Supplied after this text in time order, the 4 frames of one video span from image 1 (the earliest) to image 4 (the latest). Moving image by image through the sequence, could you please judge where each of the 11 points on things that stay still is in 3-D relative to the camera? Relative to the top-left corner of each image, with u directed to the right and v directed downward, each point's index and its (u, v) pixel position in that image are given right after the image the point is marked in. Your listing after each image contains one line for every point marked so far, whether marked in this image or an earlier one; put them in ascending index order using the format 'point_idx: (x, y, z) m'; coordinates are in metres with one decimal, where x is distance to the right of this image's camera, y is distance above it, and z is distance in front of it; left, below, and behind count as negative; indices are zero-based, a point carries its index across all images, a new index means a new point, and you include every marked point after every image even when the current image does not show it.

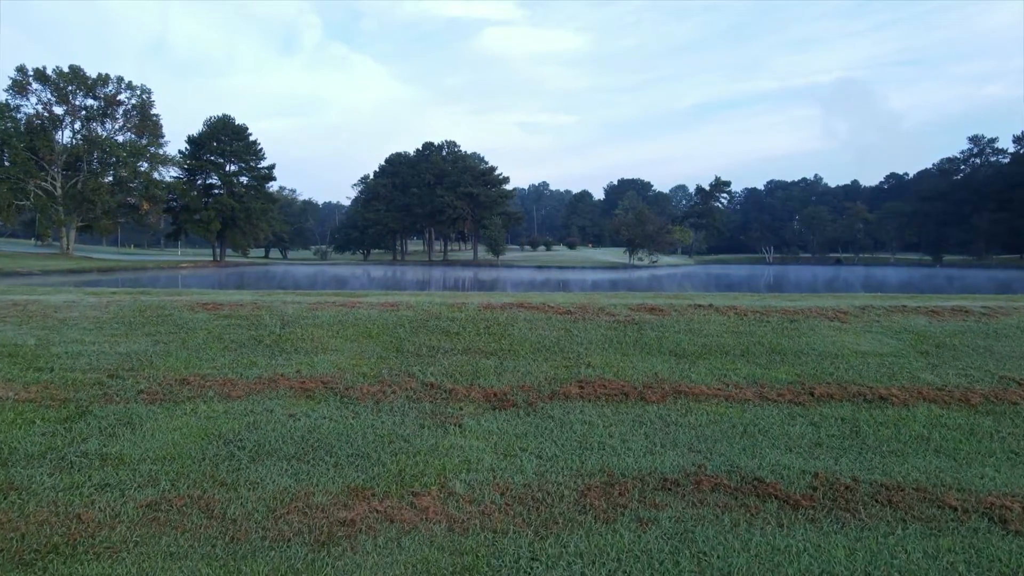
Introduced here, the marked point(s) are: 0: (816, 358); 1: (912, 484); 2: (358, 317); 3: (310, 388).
0: (+3.6, -0.8, +7.5) m
1: (+3.1, -1.5, +4.9) m
2: (-1.9, -0.4, +8.0) m
3: (-1.9, -1.0, +6.1) m
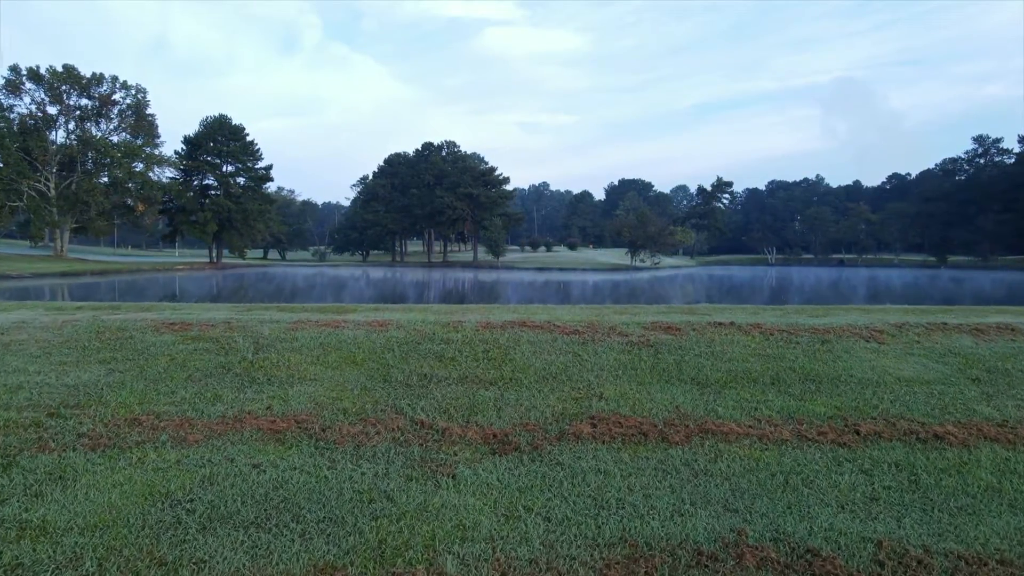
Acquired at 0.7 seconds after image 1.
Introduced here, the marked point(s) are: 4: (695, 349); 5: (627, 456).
0: (+3.6, -1.0, +6.7) m
1: (+3.1, -1.7, +4.1) m
2: (-1.9, -0.6, +7.2) m
3: (-1.9, -1.2, +5.3) m
4: (+2.1, -0.7, +7.4) m
5: (+0.9, -1.4, +5.2) m
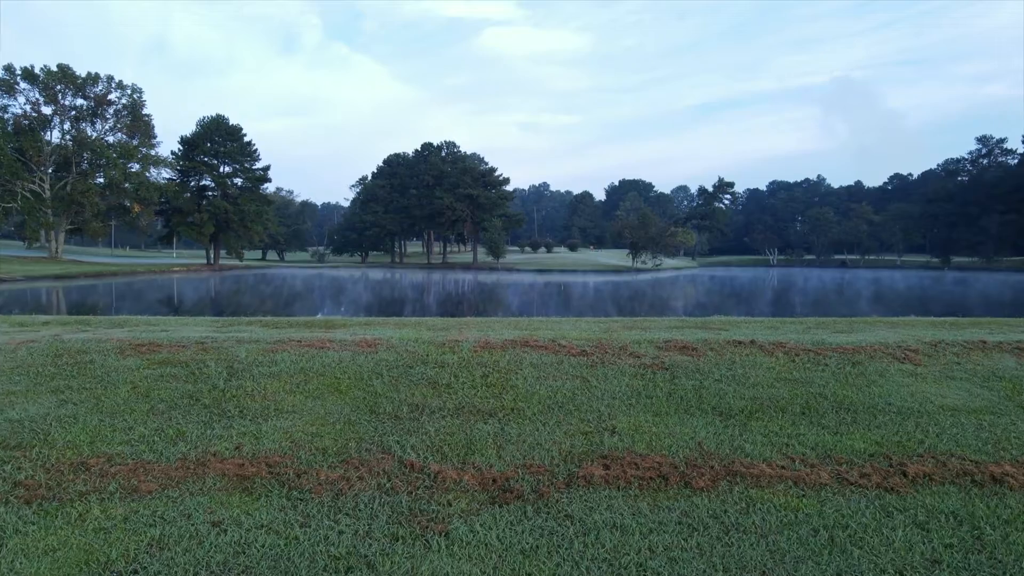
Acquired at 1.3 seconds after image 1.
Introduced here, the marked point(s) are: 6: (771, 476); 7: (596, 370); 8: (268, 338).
0: (+3.6, -1.2, +6.0) m
1: (+3.1, -1.9, +3.4) m
2: (-1.9, -0.8, +6.5) m
3: (-1.9, -1.4, +4.6) m
4: (+2.2, -0.9, +6.8) m
5: (+1.0, -1.6, +4.5) m
6: (+2.0, -1.5, +5.0) m
7: (+0.9, -0.9, +6.7) m
8: (-2.8, -0.6, +7.4) m
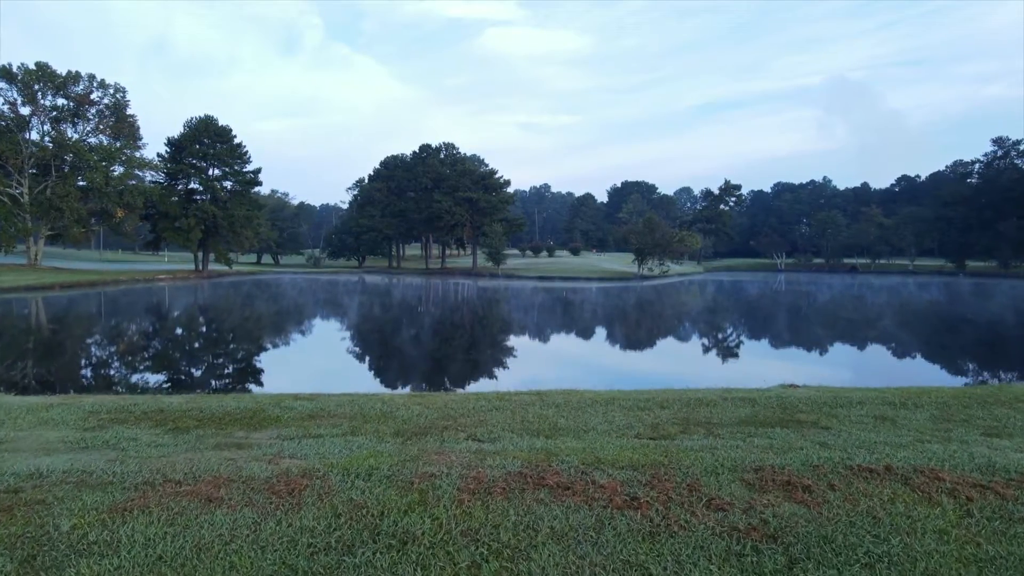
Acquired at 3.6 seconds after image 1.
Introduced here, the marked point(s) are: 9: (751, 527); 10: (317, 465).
0: (+3.7, -2.0, +3.3) m
1: (+3.2, -2.7, +0.8) m
2: (-1.9, -1.5, +3.8) m
3: (-1.9, -2.1, +1.9) m
4: (+2.2, -1.7, +4.1) m
5: (+1.0, -2.3, +1.9) m
6: (+2.1, -2.2, +2.3) m
7: (+0.9, -1.6, +4.0) m
8: (-2.8, -1.3, +4.7) m
9: (+1.6, -1.6, +4.2) m
10: (-1.5, -1.4, +4.9) m
